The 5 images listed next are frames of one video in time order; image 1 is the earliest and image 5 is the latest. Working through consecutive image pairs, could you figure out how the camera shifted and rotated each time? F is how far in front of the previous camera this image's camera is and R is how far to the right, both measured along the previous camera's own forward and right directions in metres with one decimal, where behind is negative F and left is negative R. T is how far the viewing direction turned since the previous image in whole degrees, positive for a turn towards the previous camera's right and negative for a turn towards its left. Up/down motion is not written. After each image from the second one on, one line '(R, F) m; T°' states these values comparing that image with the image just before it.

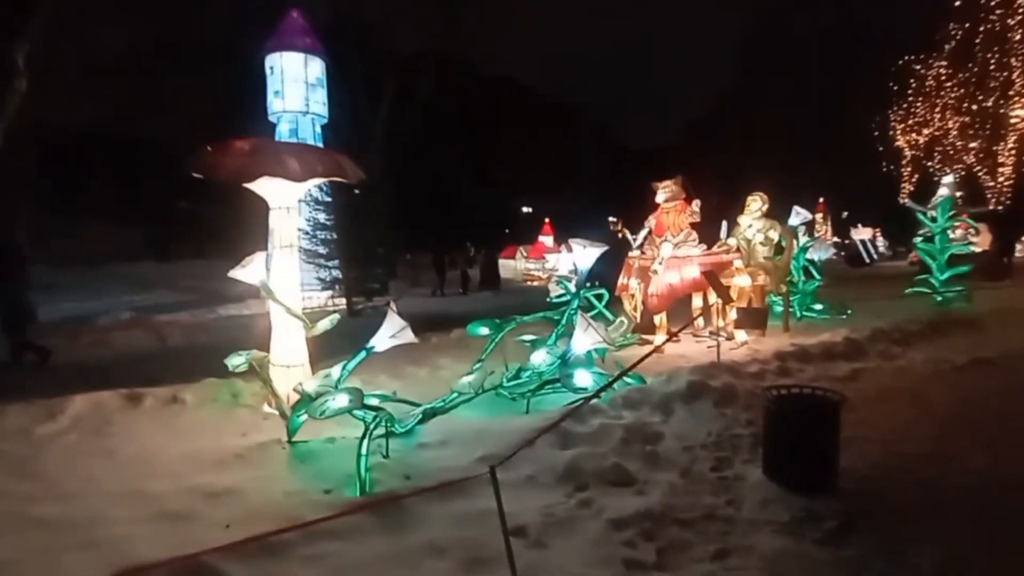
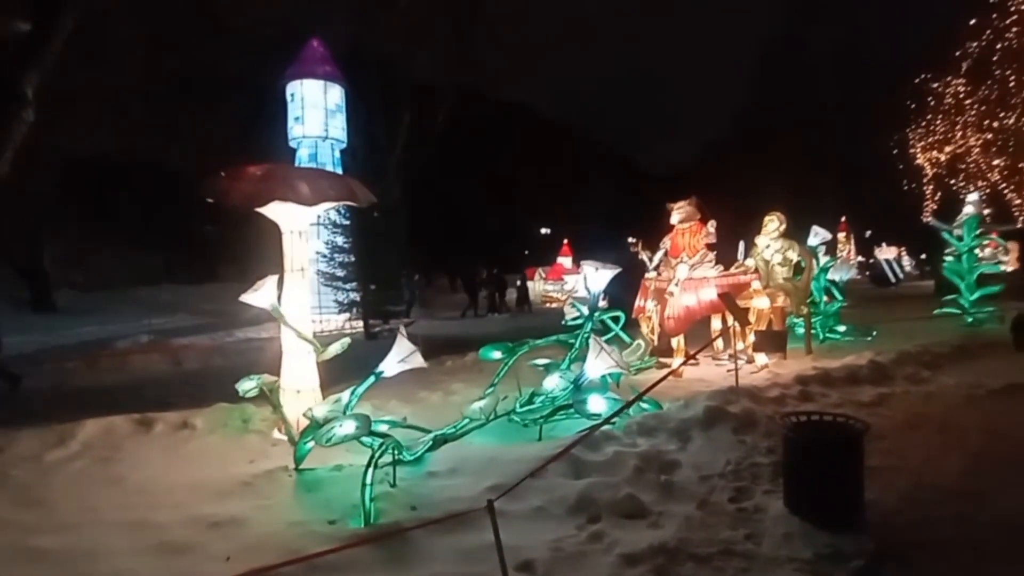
(+0.1, +0.1) m; -2°
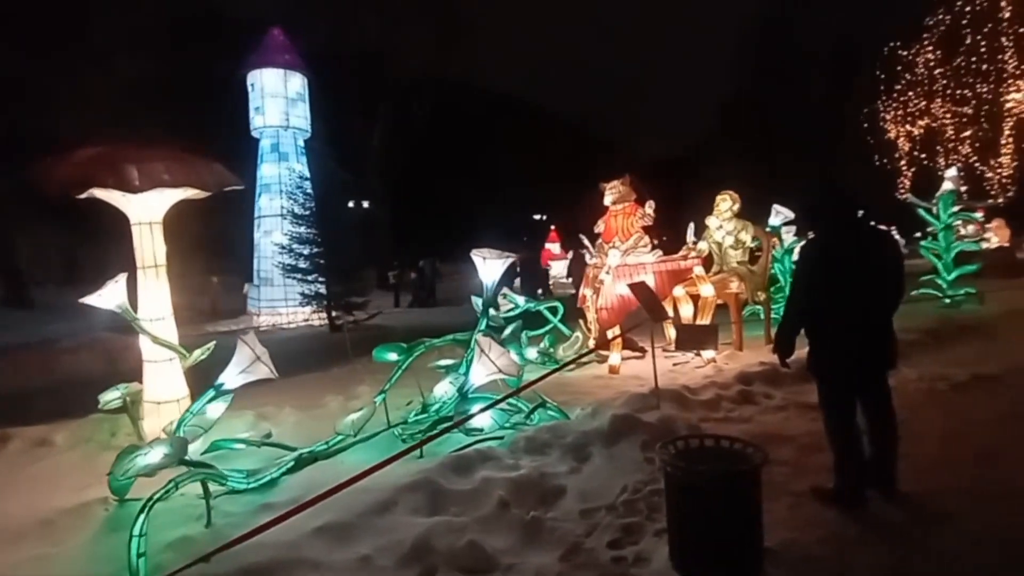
(+1.7, +1.2) m; 0°
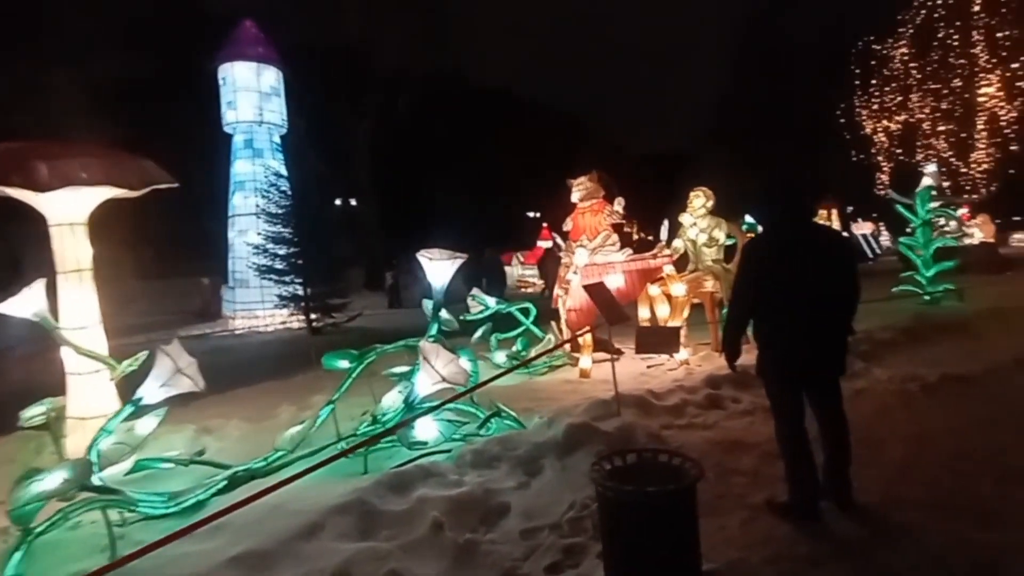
(+0.6, +0.4) m; +1°
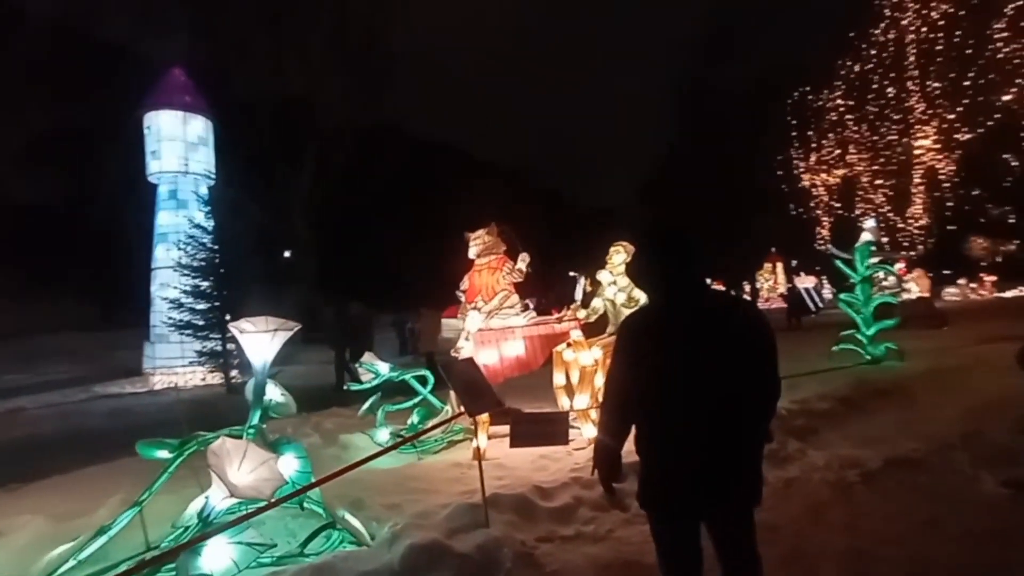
(+1.4, +0.9) m; +4°
